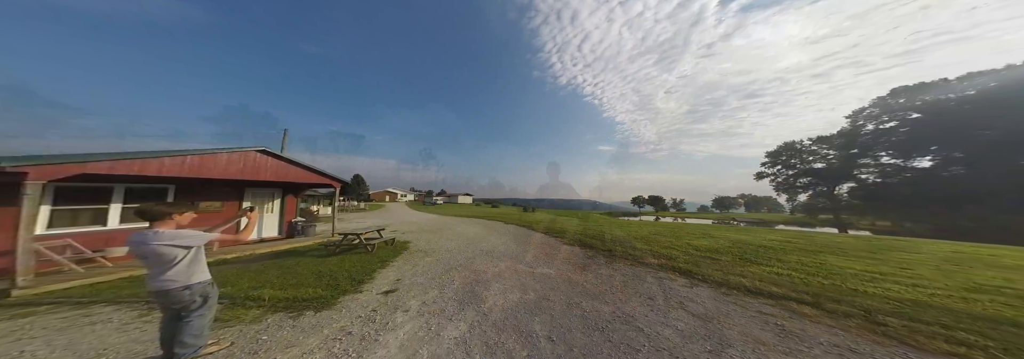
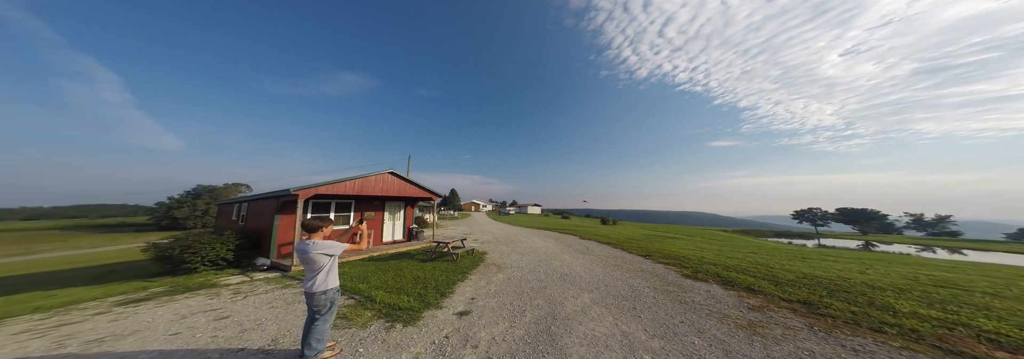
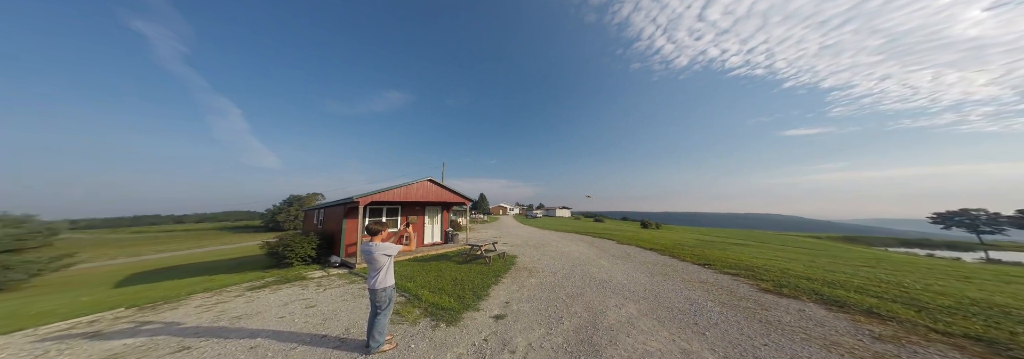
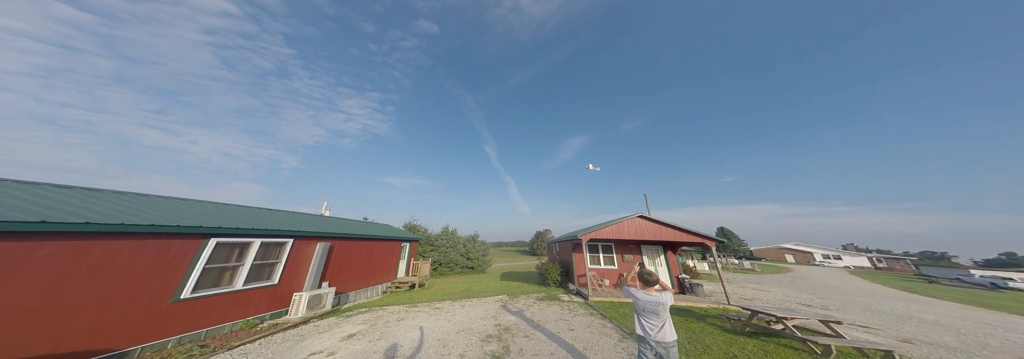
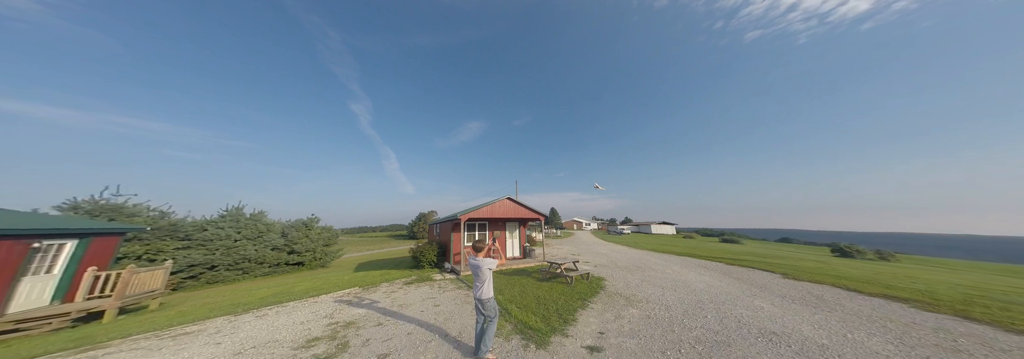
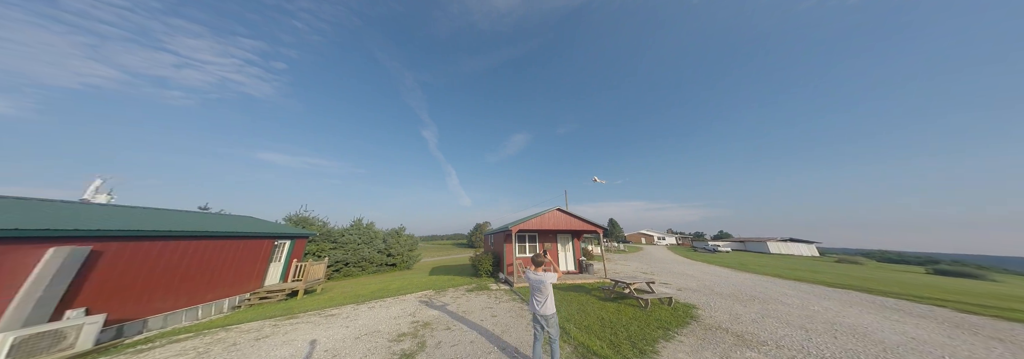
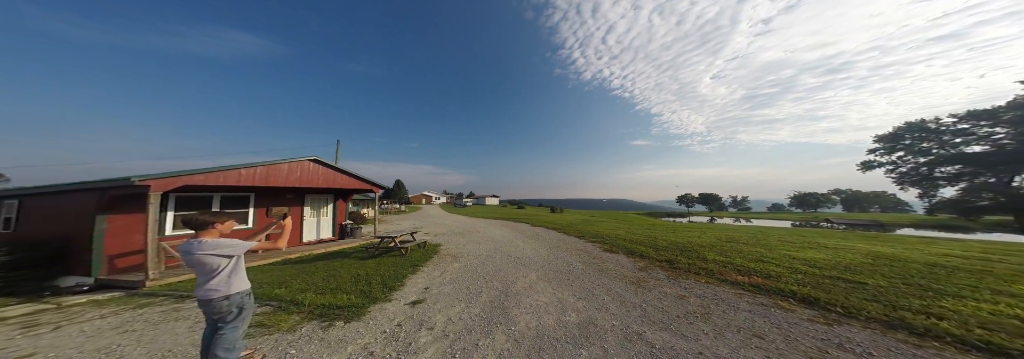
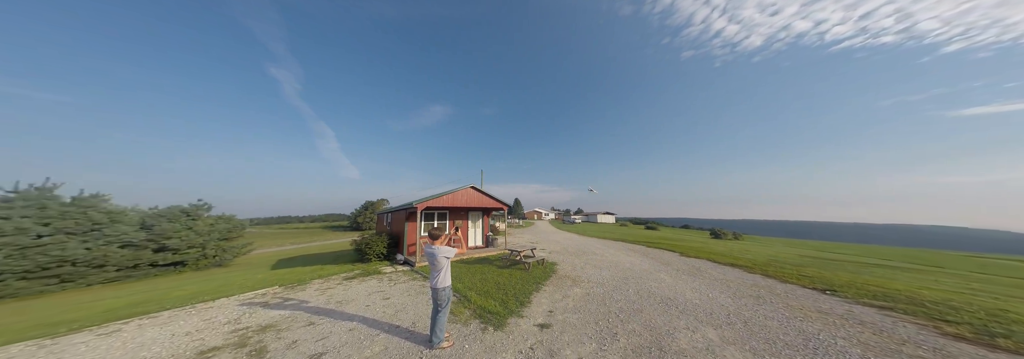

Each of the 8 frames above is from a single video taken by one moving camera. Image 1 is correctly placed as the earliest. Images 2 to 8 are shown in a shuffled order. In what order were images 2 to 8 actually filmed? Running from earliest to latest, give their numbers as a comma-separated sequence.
7, 2, 3, 8, 5, 6, 4
